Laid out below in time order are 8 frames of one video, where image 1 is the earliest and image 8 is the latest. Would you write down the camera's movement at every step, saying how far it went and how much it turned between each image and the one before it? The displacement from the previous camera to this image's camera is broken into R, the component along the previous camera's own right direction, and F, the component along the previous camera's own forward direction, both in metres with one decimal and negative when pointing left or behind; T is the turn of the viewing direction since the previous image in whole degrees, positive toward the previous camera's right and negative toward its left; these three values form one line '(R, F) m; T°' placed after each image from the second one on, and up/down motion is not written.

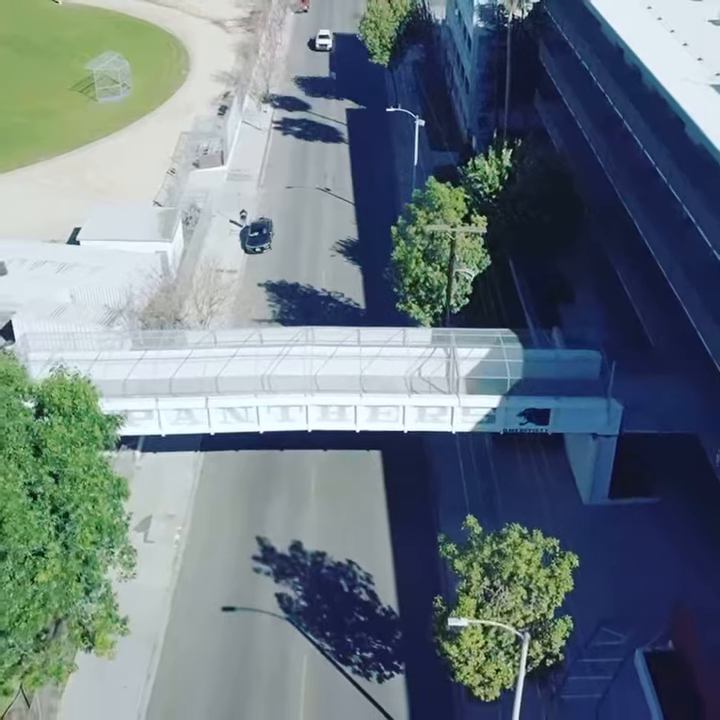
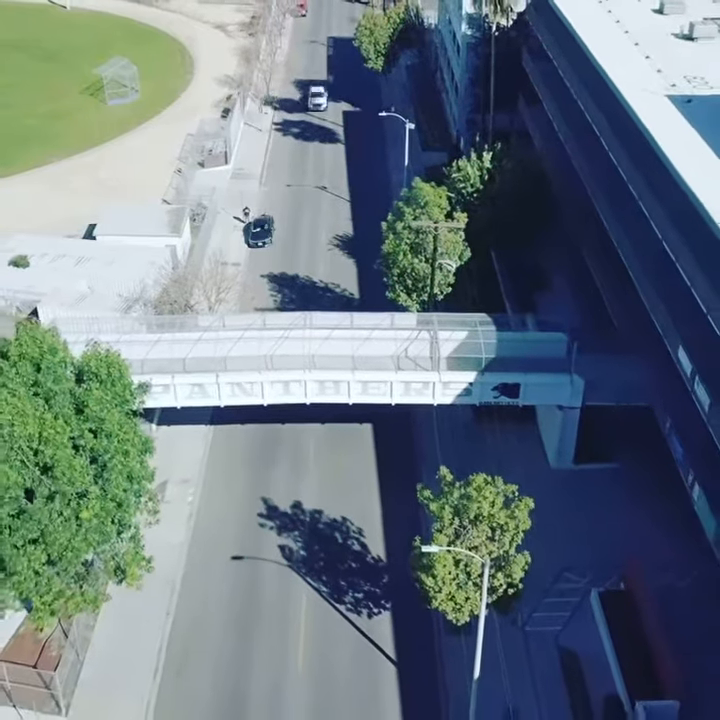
(+0.3, -4.7) m; 0°
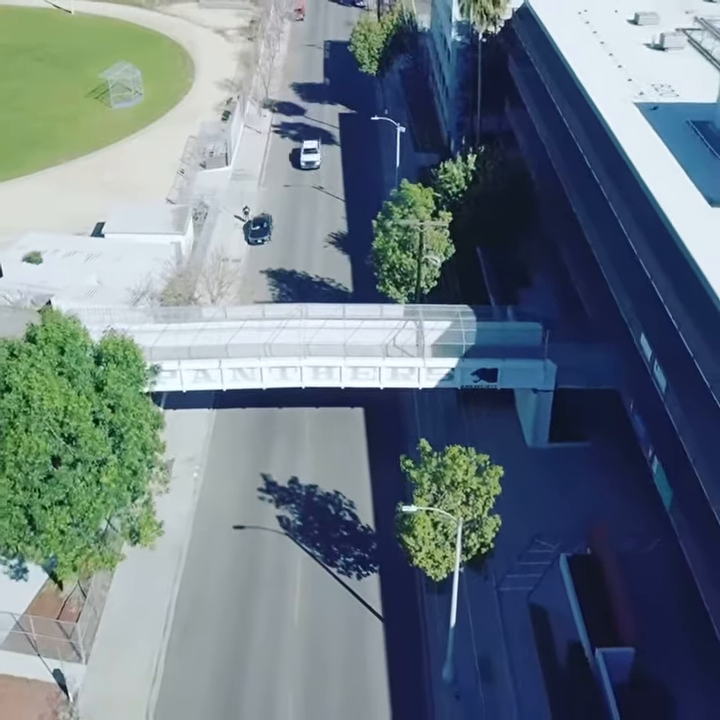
(+0.4, -3.6) m; 0°
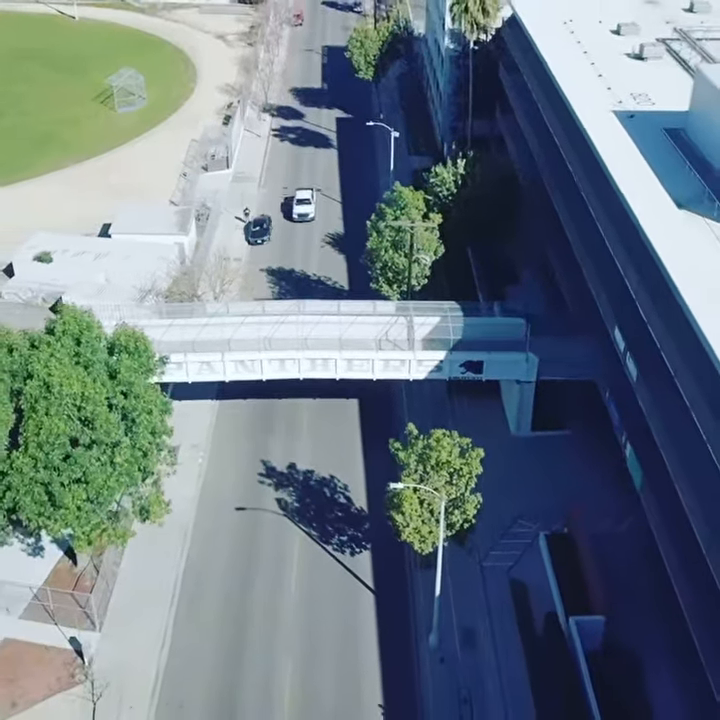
(+0.3, -2.9) m; 0°
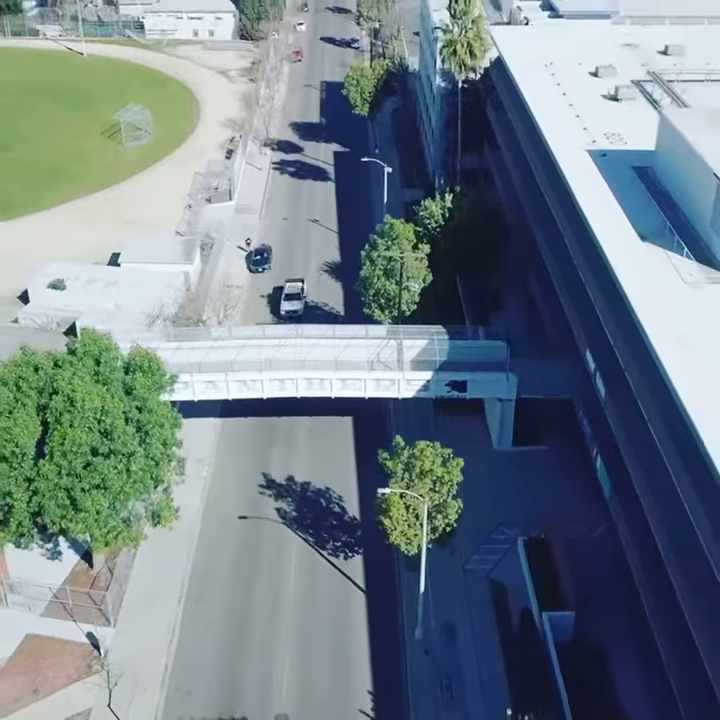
(+0.4, -3.9) m; 0°
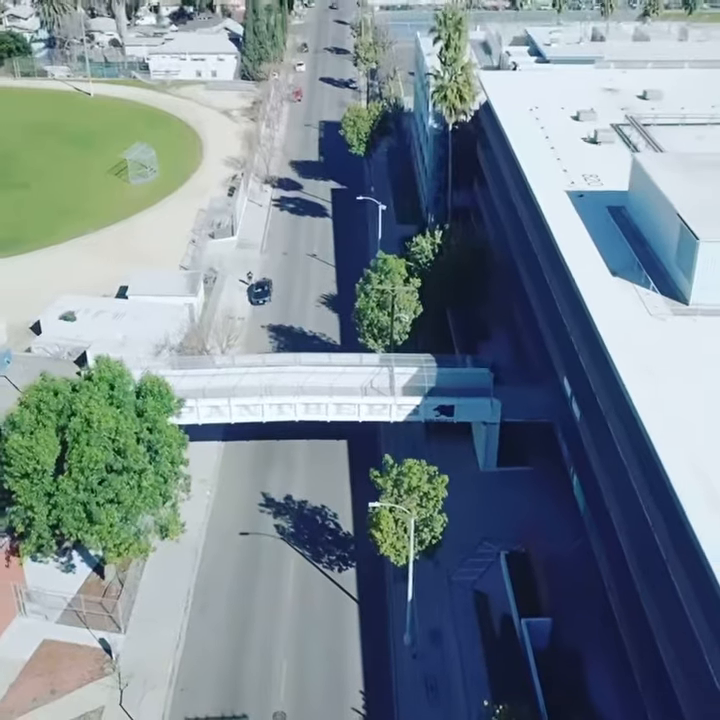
(+0.4, -3.6) m; 0°
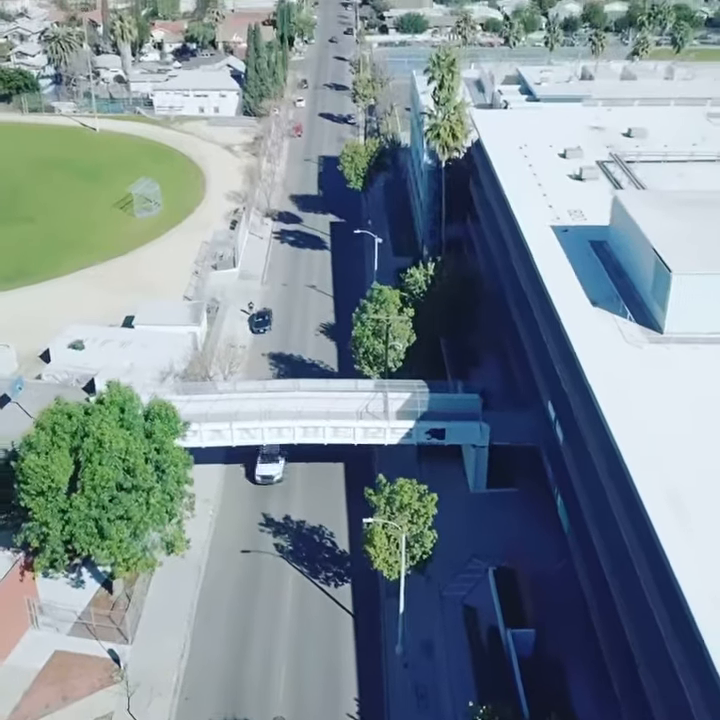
(+0.3, -2.9) m; 0°
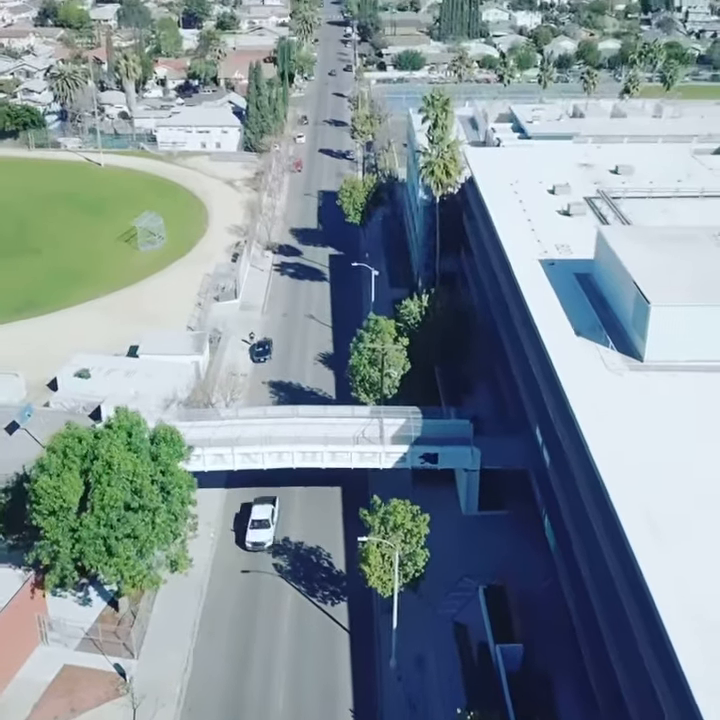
(+0.2, -2.6) m; 0°
